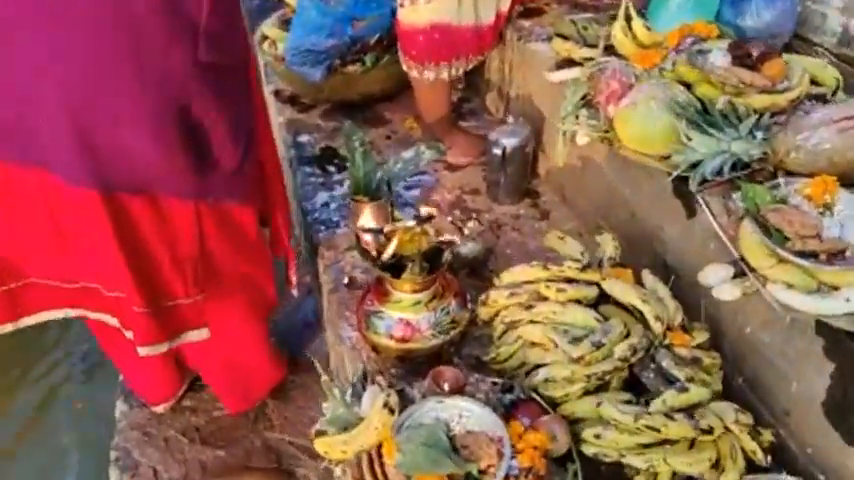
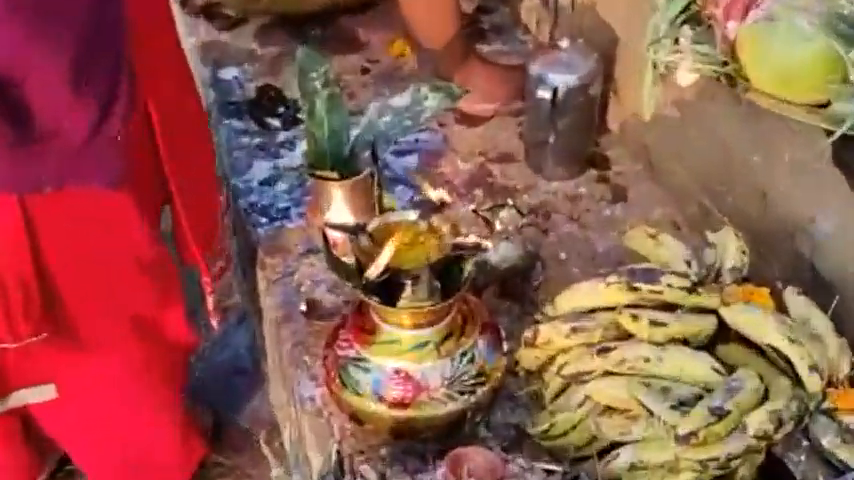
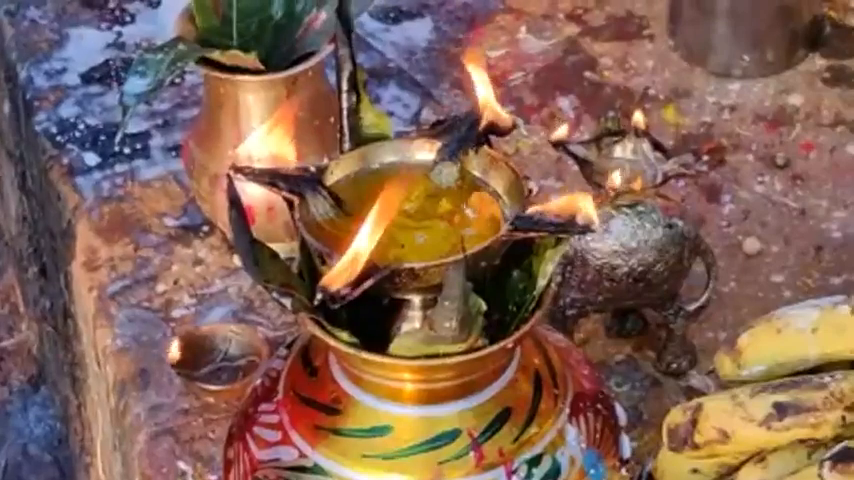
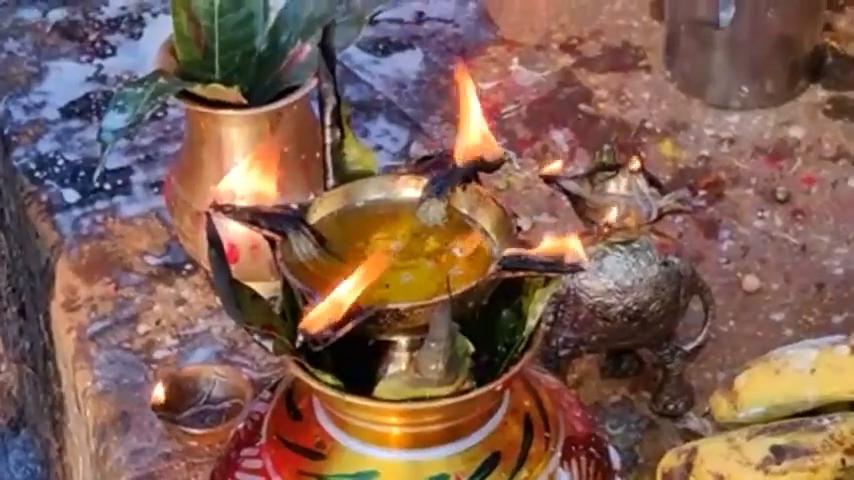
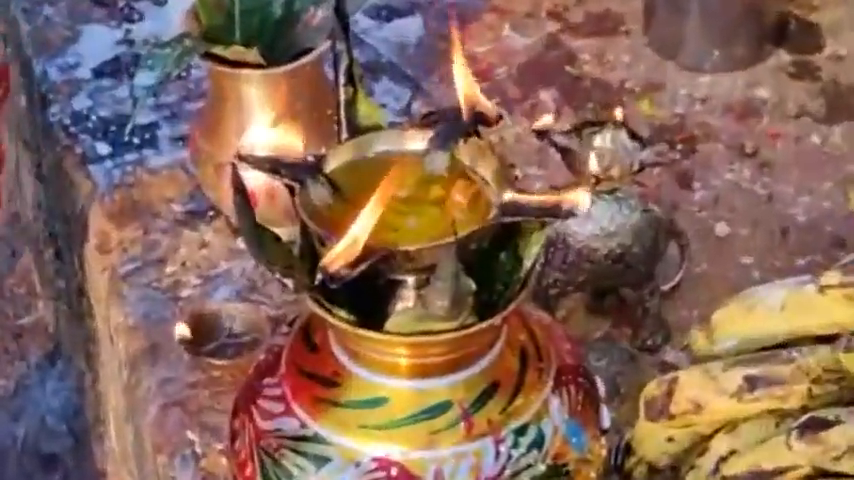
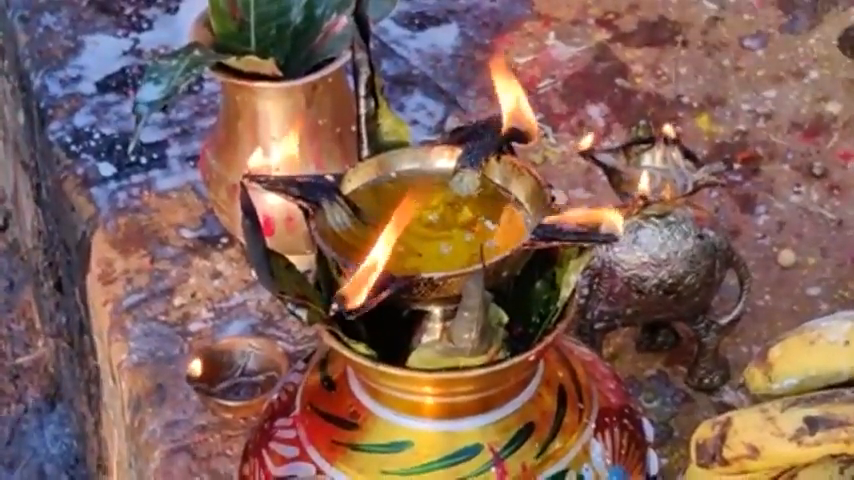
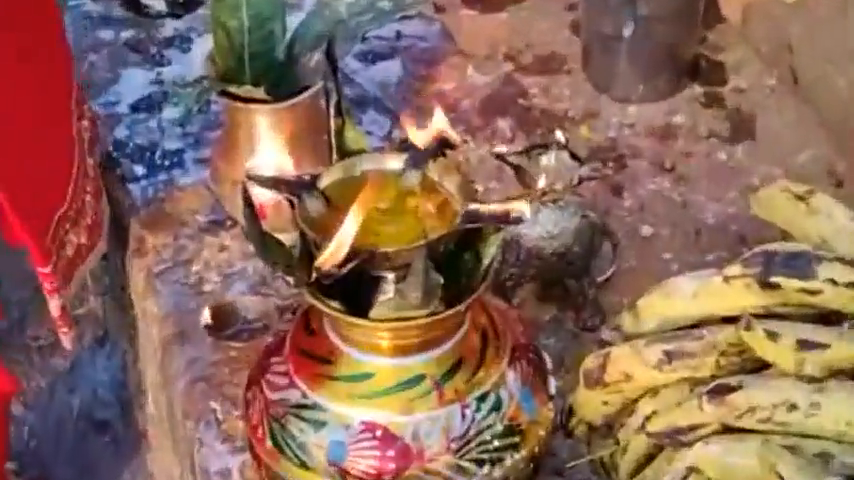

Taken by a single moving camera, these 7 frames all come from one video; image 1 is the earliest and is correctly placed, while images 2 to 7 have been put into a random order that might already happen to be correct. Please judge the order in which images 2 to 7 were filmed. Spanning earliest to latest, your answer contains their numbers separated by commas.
2, 7, 5, 3, 4, 6
